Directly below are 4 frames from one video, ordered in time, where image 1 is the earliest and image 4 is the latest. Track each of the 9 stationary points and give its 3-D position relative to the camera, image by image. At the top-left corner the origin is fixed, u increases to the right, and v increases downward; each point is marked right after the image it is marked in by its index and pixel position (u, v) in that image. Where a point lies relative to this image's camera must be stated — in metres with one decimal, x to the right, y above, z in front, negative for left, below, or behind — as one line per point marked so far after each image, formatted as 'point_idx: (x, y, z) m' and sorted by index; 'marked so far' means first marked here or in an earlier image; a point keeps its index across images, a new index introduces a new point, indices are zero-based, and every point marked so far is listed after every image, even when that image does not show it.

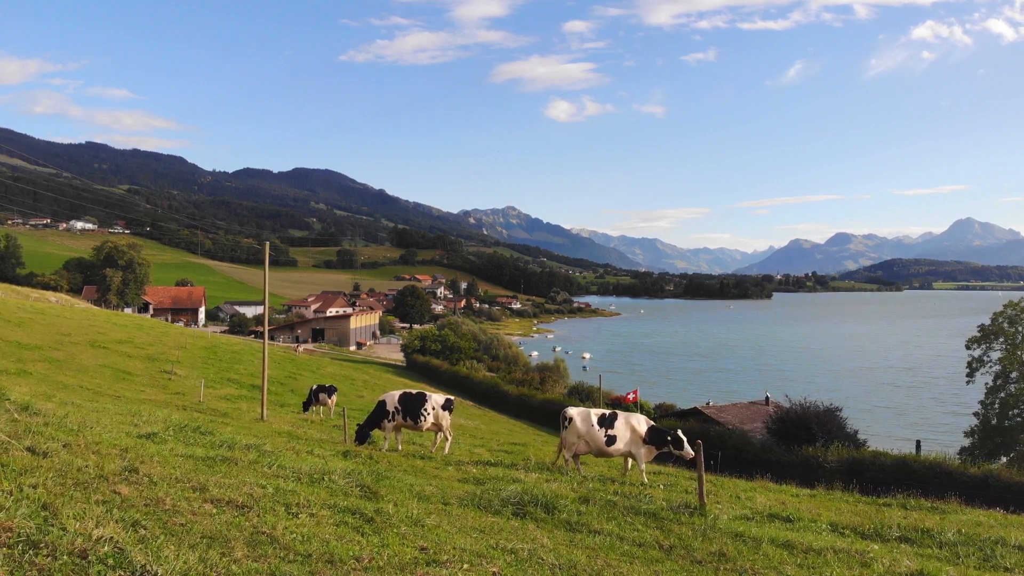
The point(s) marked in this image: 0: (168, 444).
0: (-5.2, -2.4, +9.1) m
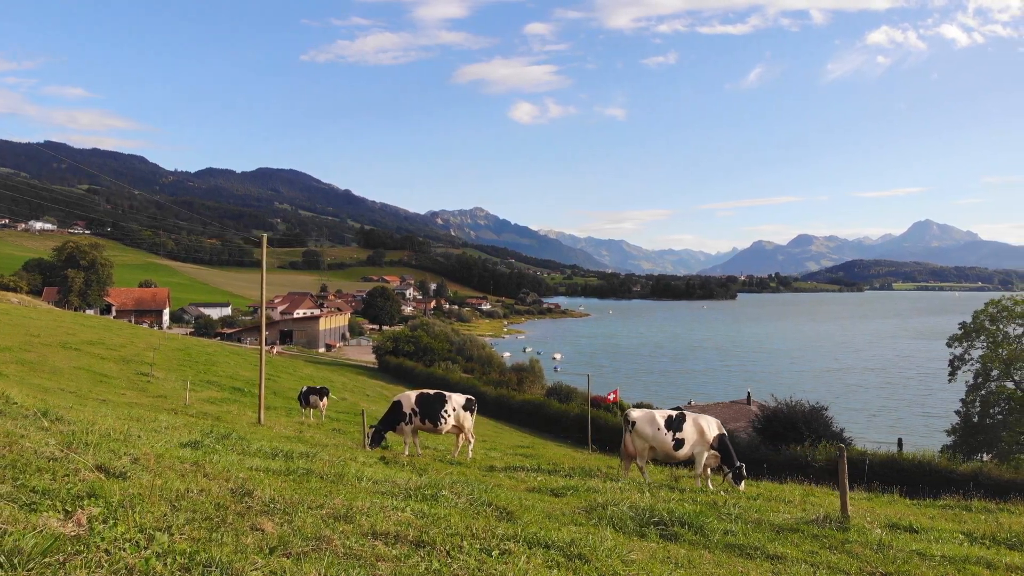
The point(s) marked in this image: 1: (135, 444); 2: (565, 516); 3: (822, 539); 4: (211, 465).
0: (-3.7, -2.2, +7.7) m
1: (-4.4, -1.8, +6.9) m
2: (+0.6, -2.6, +6.7) m
3: (+3.6, -2.9, +6.8) m
4: (-3.1, -1.9, +6.3) m
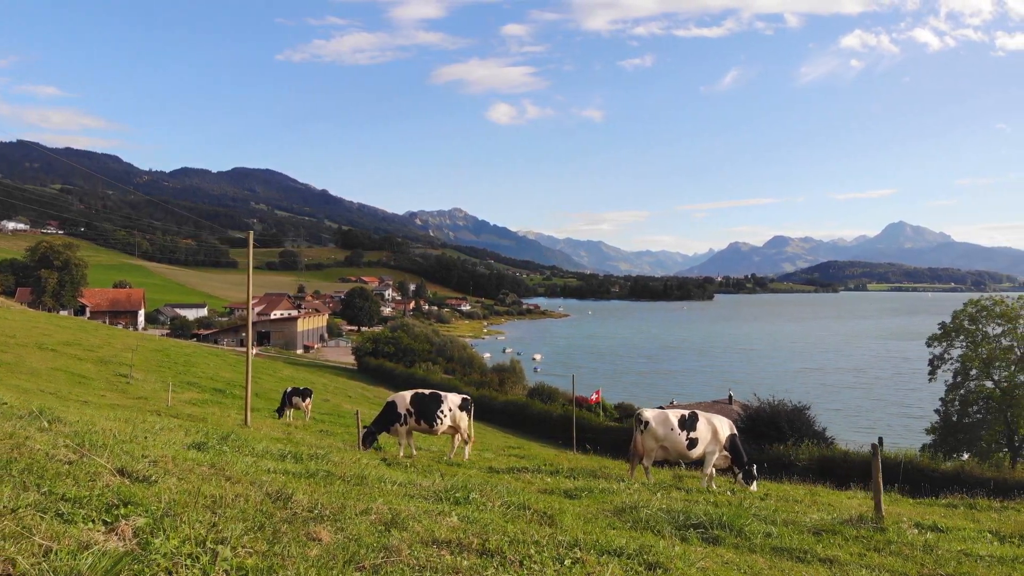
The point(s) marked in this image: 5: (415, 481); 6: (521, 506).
0: (-3.4, -2.1, +7.3) m
1: (-4.0, -1.7, +6.5) m
2: (+1.0, -2.5, +6.4) m
3: (+3.9, -2.8, +6.6) m
4: (-2.8, -1.8, +5.9) m
5: (-1.2, -2.5, +7.6) m
6: (+0.1, -2.3, +6.2) m
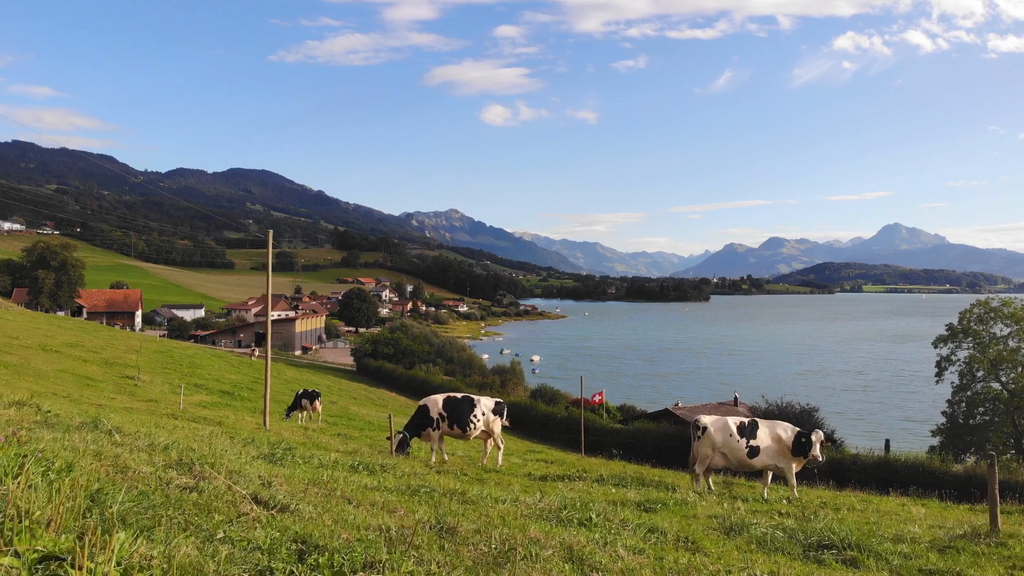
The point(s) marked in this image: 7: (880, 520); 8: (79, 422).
0: (-2.3, -2.1, +6.8) m
1: (-2.9, -1.7, +6.0) m
2: (+2.1, -2.5, +5.9) m
3: (+5.1, -2.8, +6.1) m
4: (-1.6, -1.8, +5.4) m
5: (-0.1, -2.5, +7.1) m
6: (+1.2, -2.3, +5.7) m
7: (+5.9, -3.7, +9.5) m
8: (-6.1, -1.8, +8.2) m
